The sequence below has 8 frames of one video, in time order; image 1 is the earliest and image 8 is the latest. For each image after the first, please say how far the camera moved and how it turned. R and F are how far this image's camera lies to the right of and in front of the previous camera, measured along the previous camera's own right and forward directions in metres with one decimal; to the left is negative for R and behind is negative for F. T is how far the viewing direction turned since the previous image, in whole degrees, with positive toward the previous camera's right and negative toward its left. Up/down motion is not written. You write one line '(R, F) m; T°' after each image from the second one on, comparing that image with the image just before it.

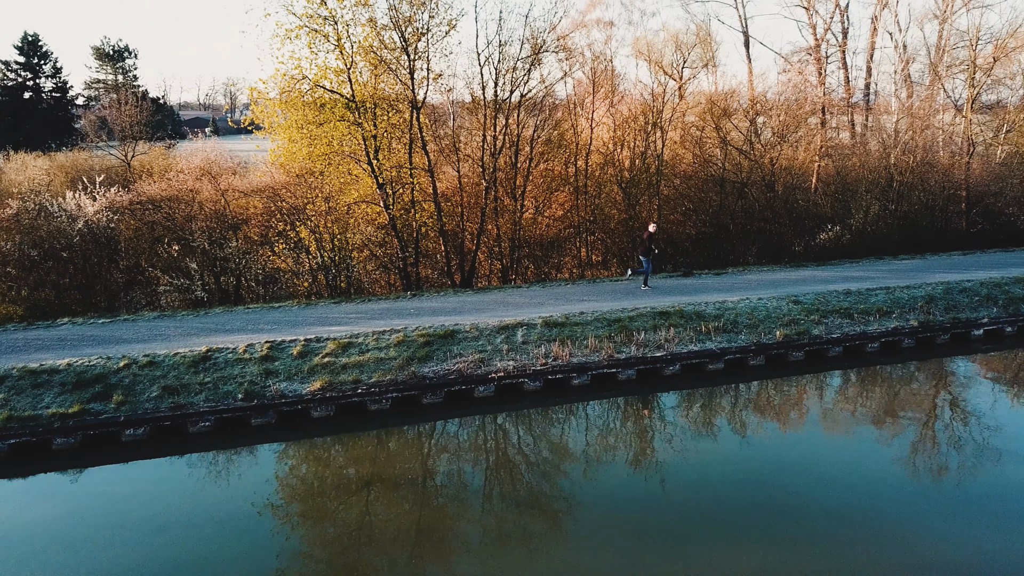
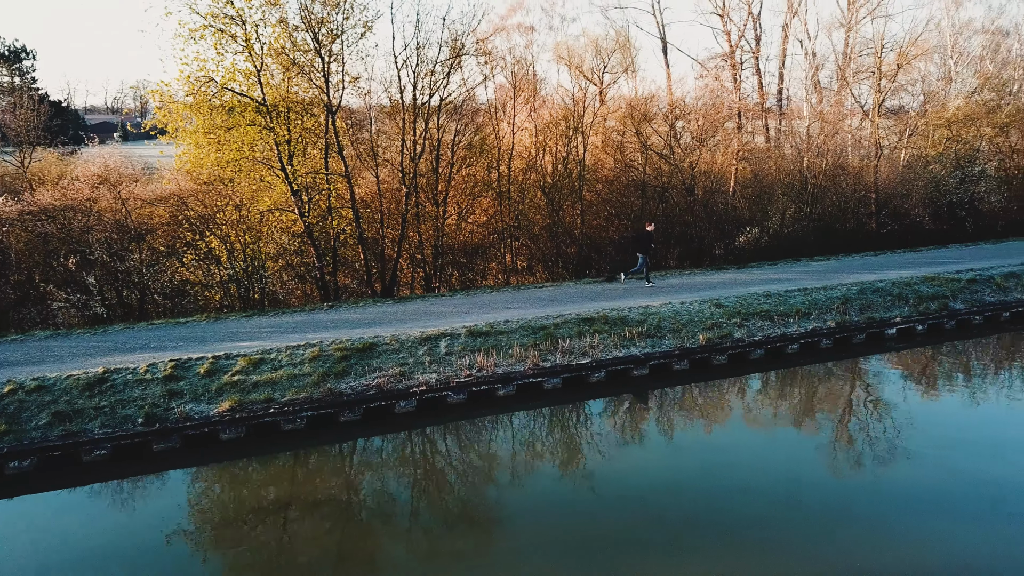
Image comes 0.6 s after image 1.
(+0.1, +0.3) m; +5°
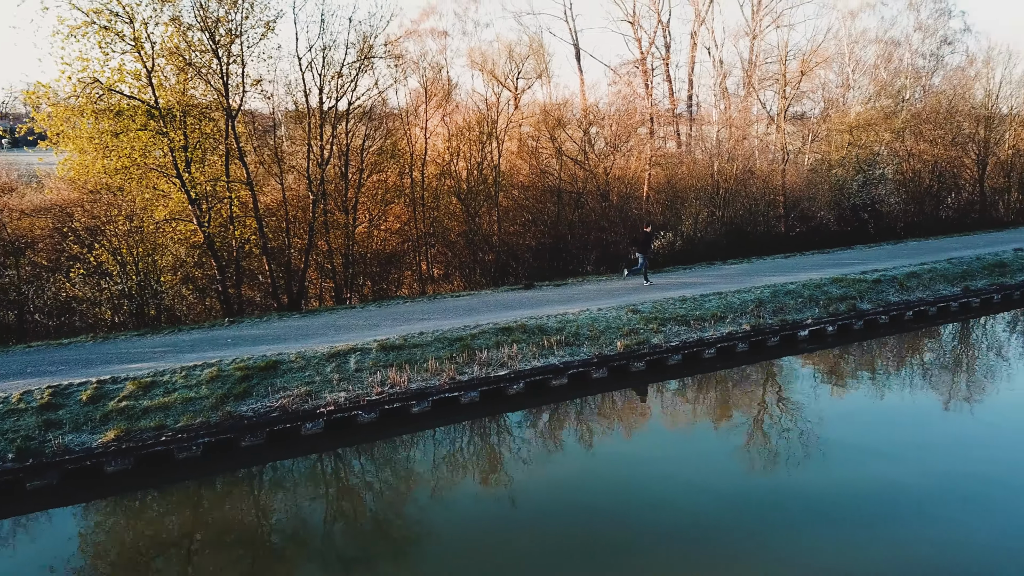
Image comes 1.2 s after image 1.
(+0.1, +0.3) m; +6°
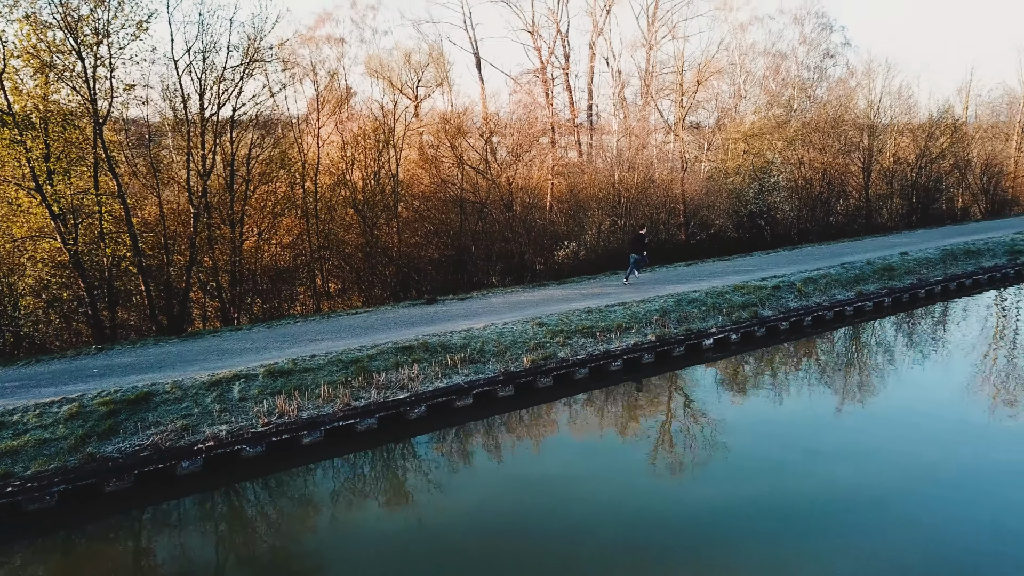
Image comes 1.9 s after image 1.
(+0.1, +0.5) m; +7°
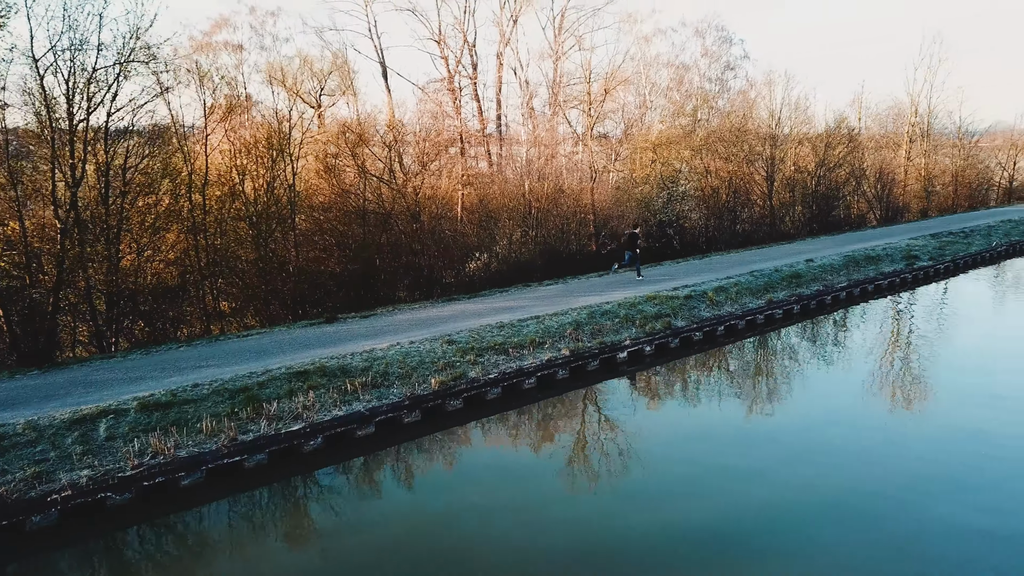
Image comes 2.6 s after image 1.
(+0.1, +0.6) m; +6°
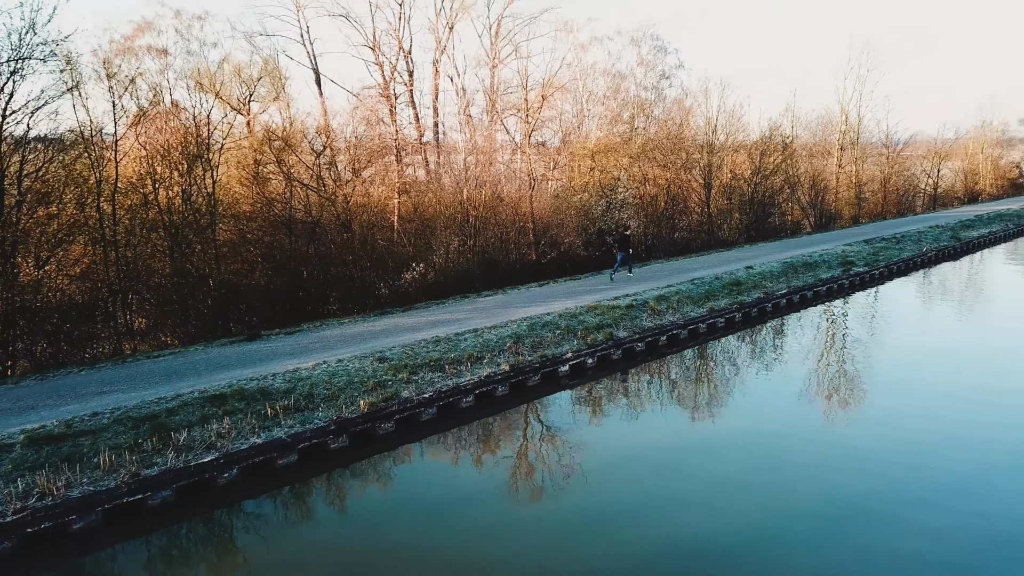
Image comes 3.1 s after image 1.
(+0.1, +0.5) m; +4°
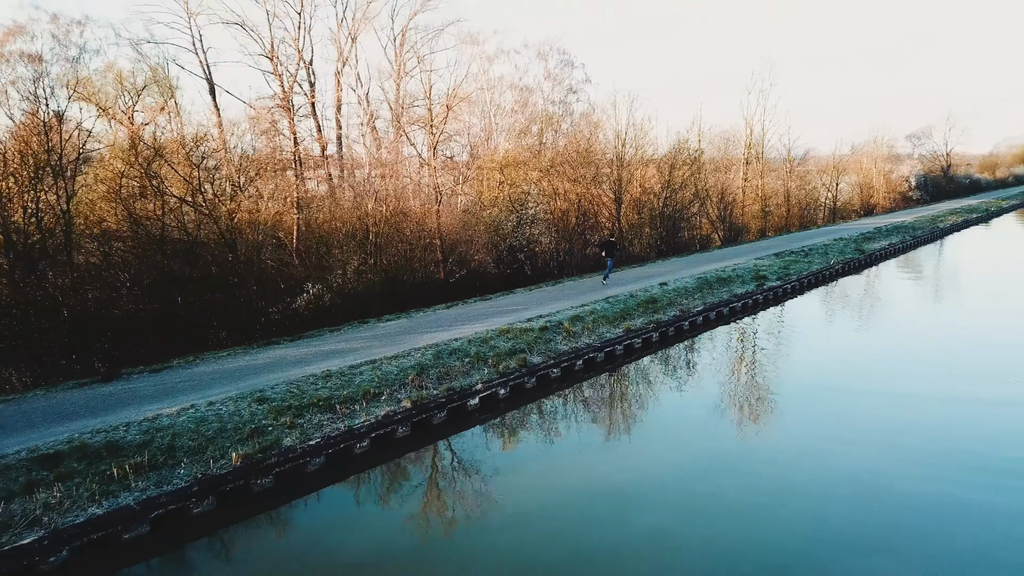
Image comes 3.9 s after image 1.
(+0.1, +1.0) m; +6°
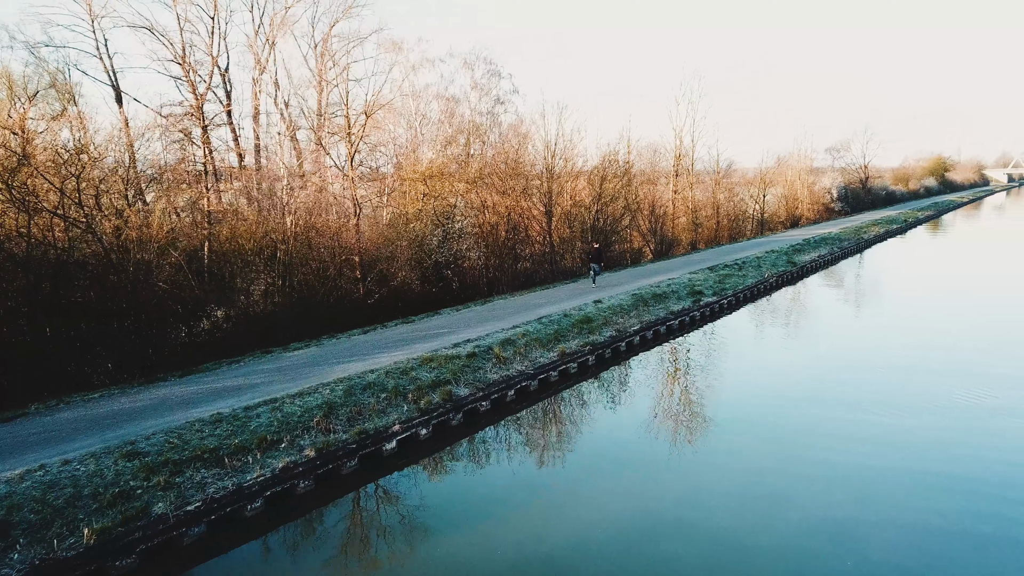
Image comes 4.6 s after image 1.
(+0.1, +1.1) m; +5°
